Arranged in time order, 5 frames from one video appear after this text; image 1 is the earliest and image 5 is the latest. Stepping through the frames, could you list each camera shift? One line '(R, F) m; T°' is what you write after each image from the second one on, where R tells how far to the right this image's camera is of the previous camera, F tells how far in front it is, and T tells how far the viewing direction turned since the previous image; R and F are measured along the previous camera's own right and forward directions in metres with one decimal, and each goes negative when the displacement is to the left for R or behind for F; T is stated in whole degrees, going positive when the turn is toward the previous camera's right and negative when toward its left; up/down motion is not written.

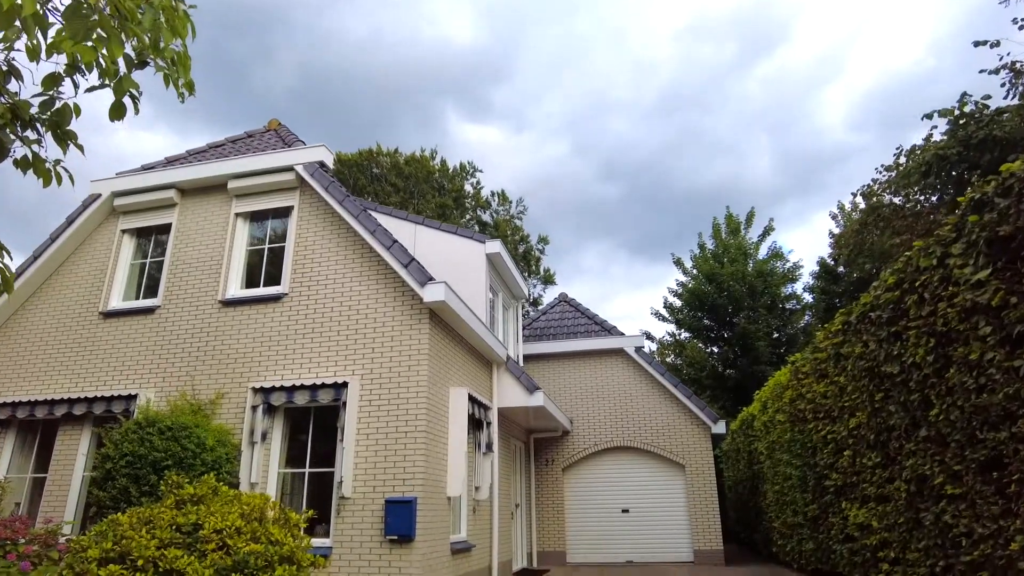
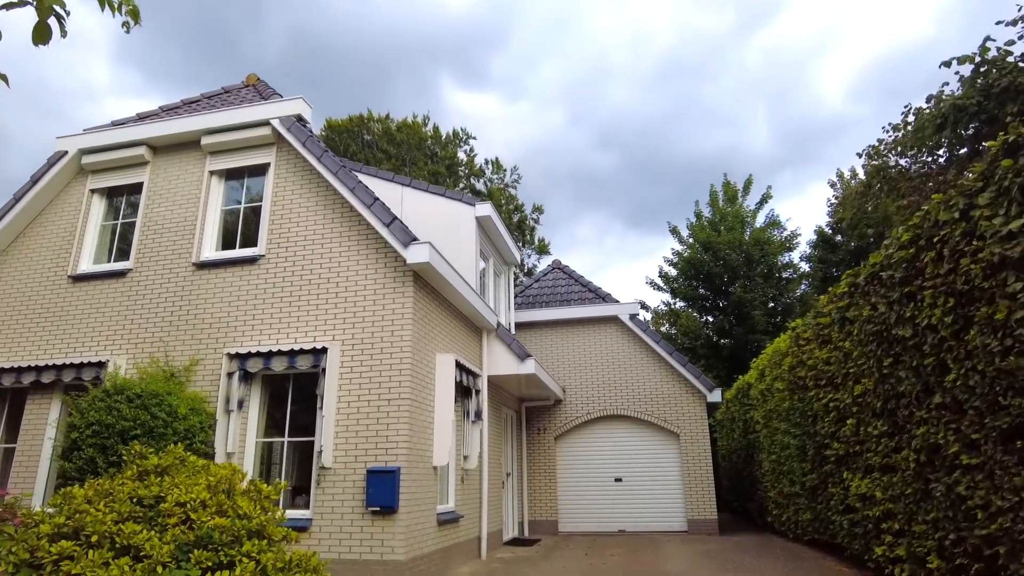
(+0.1, +0.4) m; 0°
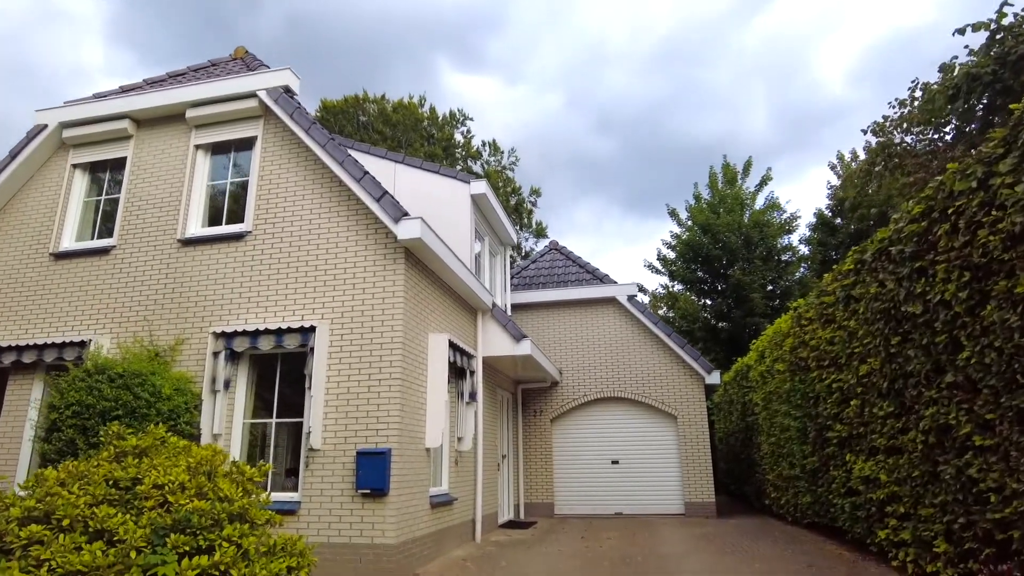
(0.0, +0.2) m; 0°
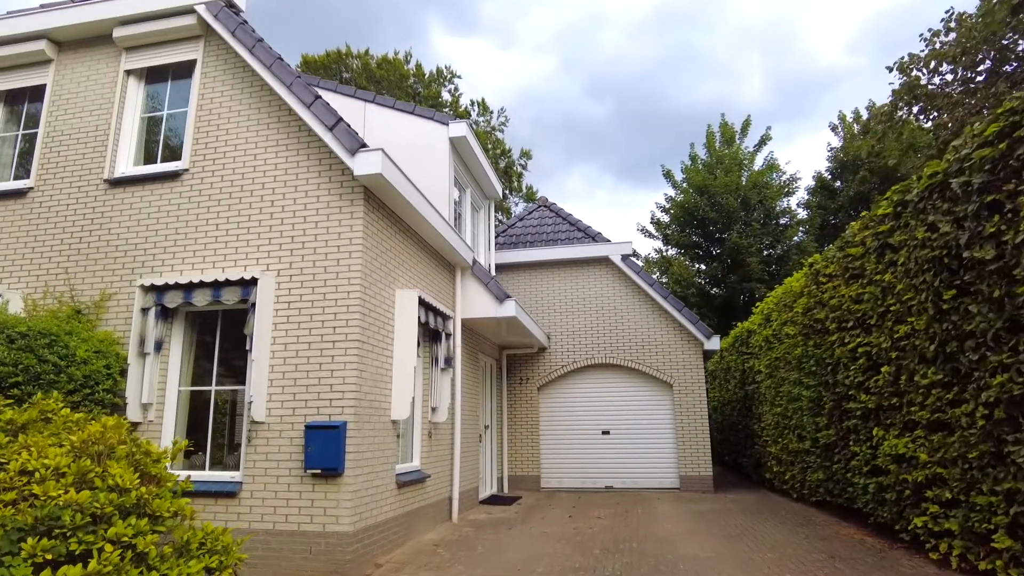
(+0.1, +1.1) m; +1°
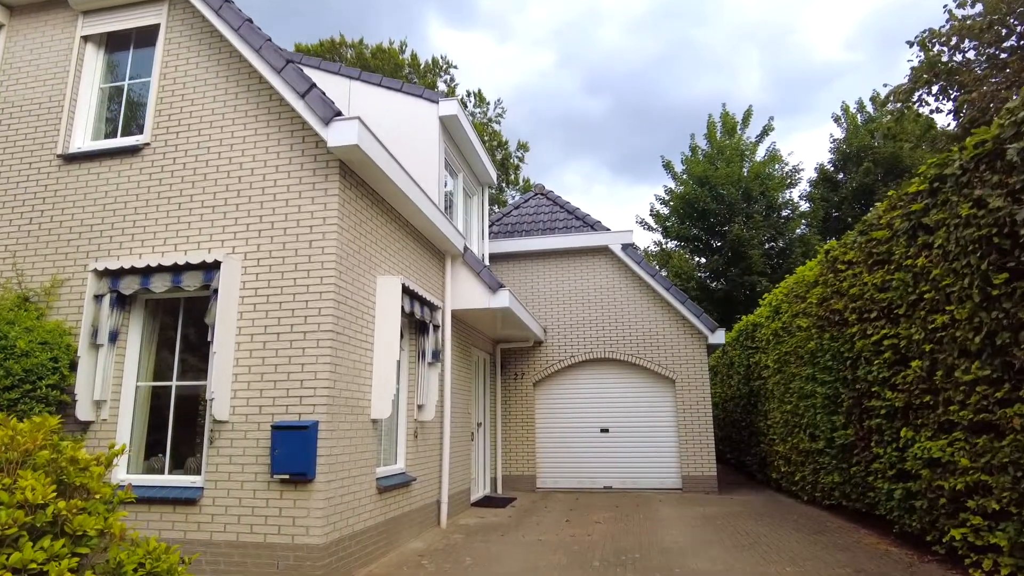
(0.0, +0.6) m; 0°
